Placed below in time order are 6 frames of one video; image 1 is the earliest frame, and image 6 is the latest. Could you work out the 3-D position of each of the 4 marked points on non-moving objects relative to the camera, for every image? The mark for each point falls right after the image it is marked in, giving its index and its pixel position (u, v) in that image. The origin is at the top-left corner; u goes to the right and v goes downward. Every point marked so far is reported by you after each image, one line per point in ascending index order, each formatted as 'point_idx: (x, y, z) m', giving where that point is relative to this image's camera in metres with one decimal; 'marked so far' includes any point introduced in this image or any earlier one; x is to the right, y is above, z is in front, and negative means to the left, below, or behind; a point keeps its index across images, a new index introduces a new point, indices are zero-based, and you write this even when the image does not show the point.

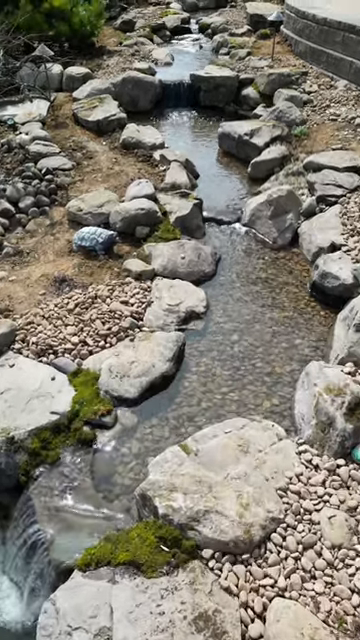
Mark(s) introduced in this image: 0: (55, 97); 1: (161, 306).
0: (-2.4, +4.3, +12.7) m
1: (-0.2, +0.1, +6.4) m
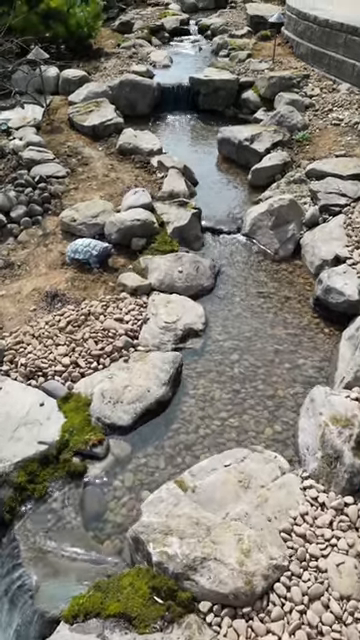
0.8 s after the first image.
0: (-2.4, +4.2, +12.4) m
1: (-0.2, 0.0, +6.1) m
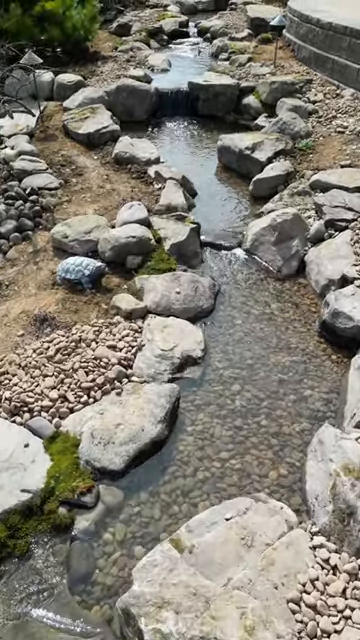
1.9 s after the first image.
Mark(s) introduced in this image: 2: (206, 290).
0: (-2.5, +3.9, +12.0) m
1: (-0.2, -0.3, +5.7) m
2: (+0.3, +0.3, +6.6) m
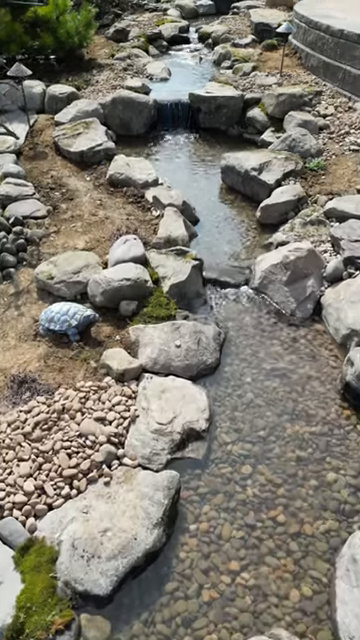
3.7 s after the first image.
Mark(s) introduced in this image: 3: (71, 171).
0: (-2.5, +3.4, +11.2) m
1: (-0.2, -0.8, +4.8) m
2: (+0.3, -0.2, +5.8) m
3: (-1.6, +2.1, +9.4) m
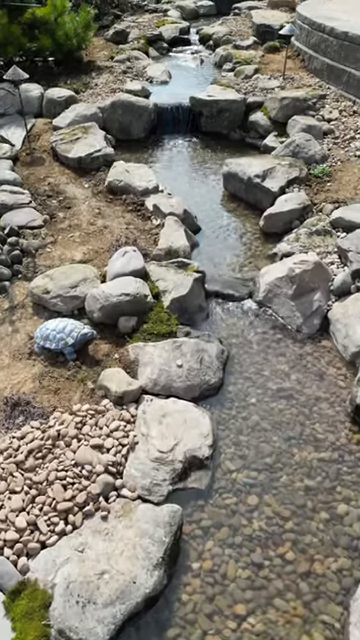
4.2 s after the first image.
0: (-2.5, +3.3, +10.9) m
1: (-0.2, -0.9, +4.6) m
2: (+0.3, -0.3, +5.5) m
3: (-1.6, +2.0, +9.1) m
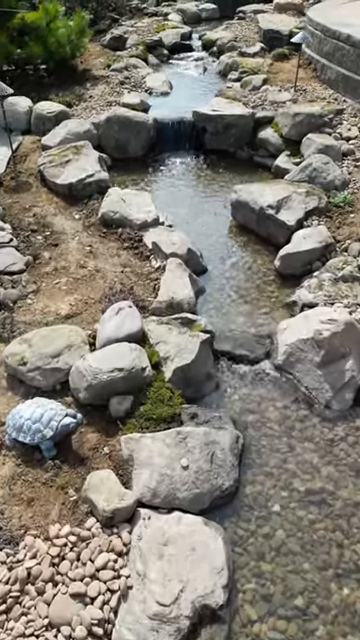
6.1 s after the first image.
0: (-2.4, +2.7, +9.8) m
1: (-0.2, -1.5, +3.5) m
2: (+0.3, -0.9, +4.5) m
3: (-1.5, +1.4, +8.1) m
